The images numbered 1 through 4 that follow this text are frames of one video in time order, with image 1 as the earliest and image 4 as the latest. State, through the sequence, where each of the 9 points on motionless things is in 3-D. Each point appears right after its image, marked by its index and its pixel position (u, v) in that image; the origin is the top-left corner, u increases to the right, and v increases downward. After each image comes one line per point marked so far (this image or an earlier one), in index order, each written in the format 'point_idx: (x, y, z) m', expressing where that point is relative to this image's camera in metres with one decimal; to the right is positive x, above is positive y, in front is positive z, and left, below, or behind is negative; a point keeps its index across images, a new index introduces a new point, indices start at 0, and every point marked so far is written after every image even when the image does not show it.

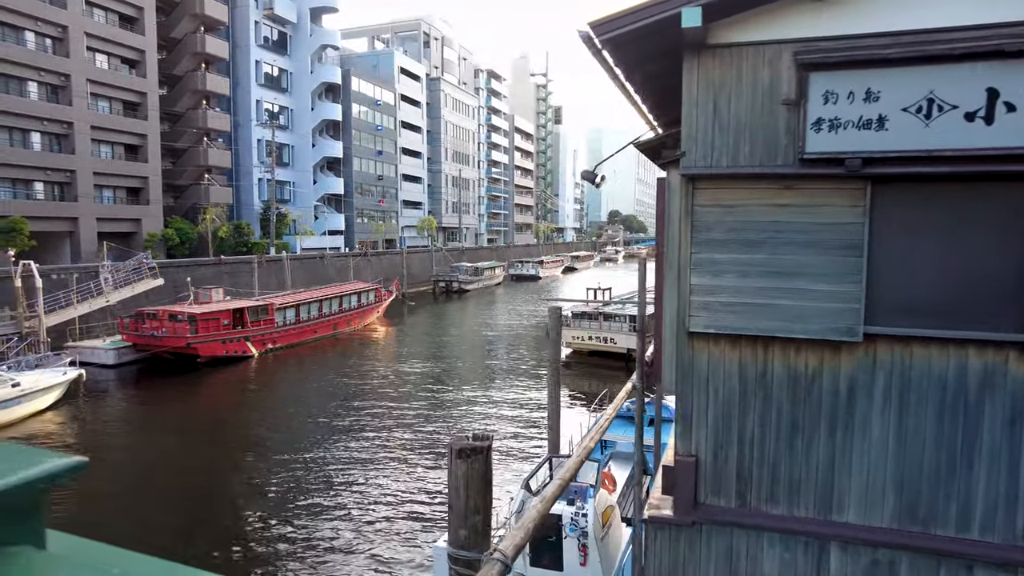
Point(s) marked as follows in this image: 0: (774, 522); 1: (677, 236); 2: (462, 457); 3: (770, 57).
0: (+1.6, -1.4, +4.2) m
1: (+1.1, +0.3, +4.3) m
2: (-0.3, -0.9, +3.5) m
3: (+1.5, +1.4, +4.0) m
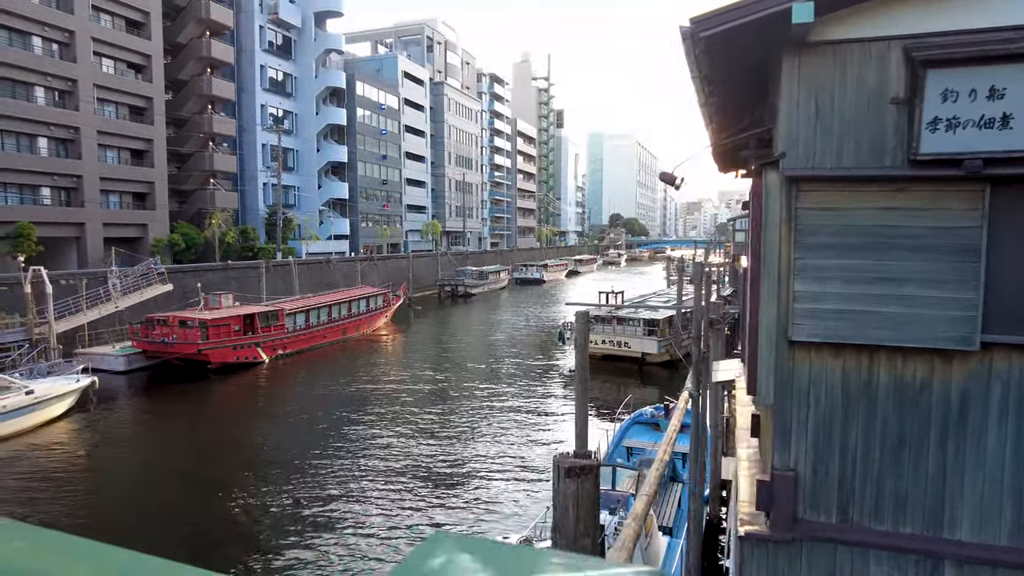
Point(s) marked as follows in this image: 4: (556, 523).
0: (+2.2, -1.5, +4.0) m
1: (+1.6, +0.3, +4.1) m
2: (+0.3, -0.9, +3.4) m
3: (+2.1, +1.3, +3.8) m
4: (+0.2, -1.2, +3.5) m
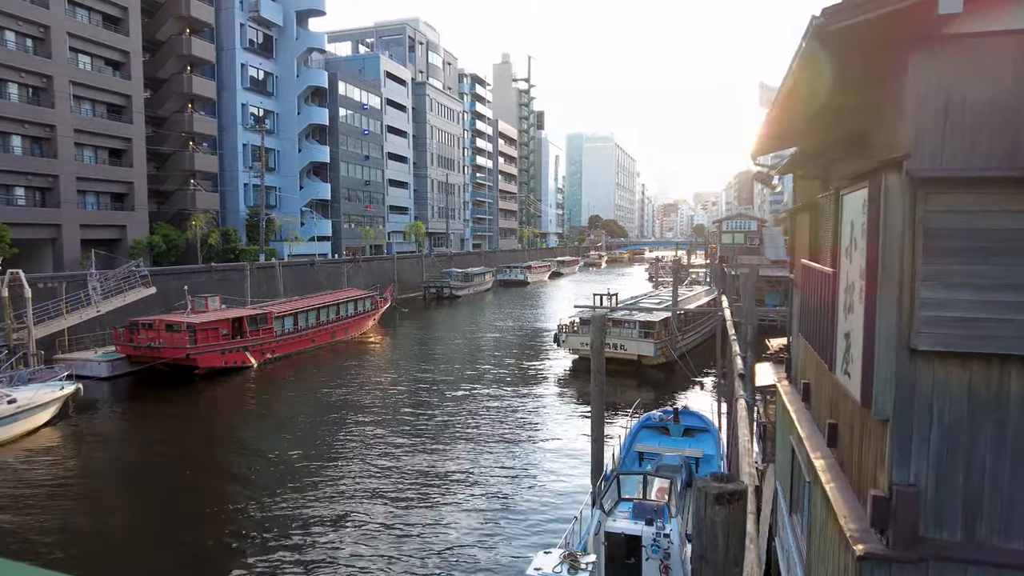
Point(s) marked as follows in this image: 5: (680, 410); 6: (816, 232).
0: (+2.8, -1.5, +3.8) m
1: (+2.2, +0.2, +3.9) m
2: (+1.0, -1.0, +3.1) m
3: (+2.7, +1.3, +3.6) m
4: (+0.9, -1.3, +3.2) m
5: (+3.7, -2.7, +15.1) m
6: (+3.1, +0.6, +6.8) m
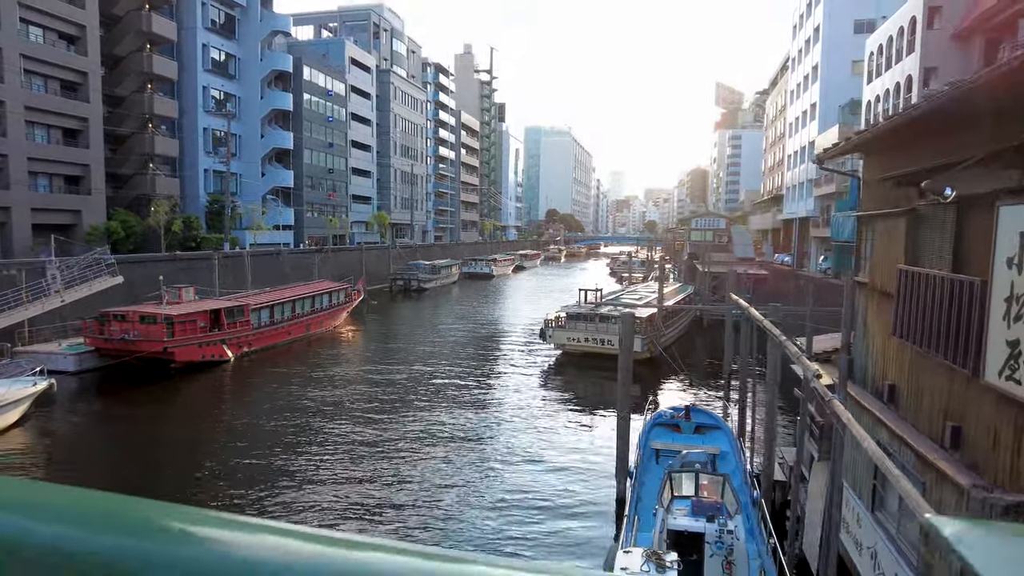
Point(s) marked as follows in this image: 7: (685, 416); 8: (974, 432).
0: (+4.1, -1.6, +3.9) m
1: (+3.5, +0.2, +3.9) m
2: (+2.3, -1.0, +3.1) m
3: (+4.0, +1.2, +3.7) m
4: (+2.2, -1.3, +3.2) m
5: (+4.1, -2.7, +15.3) m
6: (+4.1, +0.5, +6.8) m
7: (+3.9, -2.8, +15.1) m
8: (+3.8, -1.2, +5.5) m
